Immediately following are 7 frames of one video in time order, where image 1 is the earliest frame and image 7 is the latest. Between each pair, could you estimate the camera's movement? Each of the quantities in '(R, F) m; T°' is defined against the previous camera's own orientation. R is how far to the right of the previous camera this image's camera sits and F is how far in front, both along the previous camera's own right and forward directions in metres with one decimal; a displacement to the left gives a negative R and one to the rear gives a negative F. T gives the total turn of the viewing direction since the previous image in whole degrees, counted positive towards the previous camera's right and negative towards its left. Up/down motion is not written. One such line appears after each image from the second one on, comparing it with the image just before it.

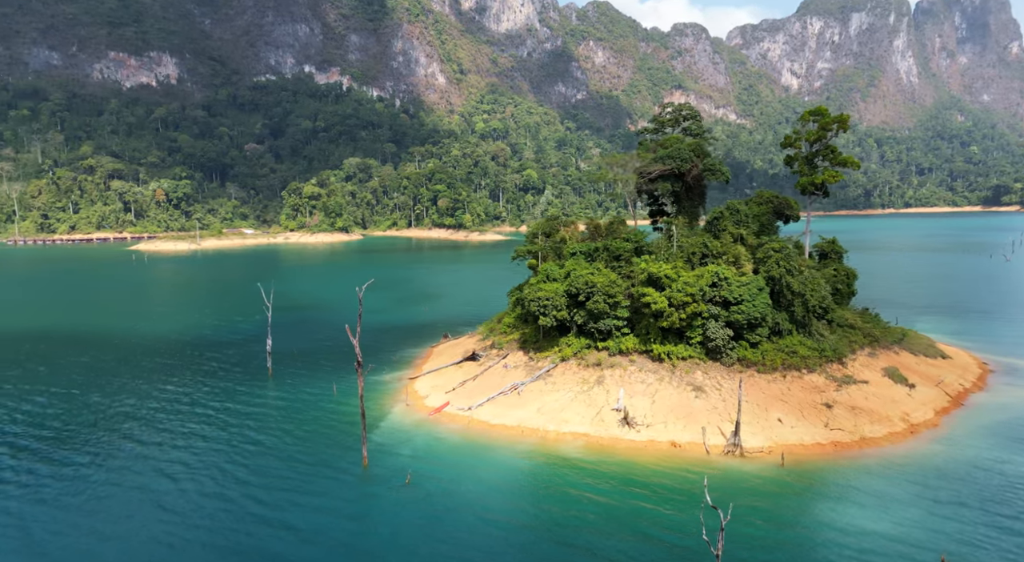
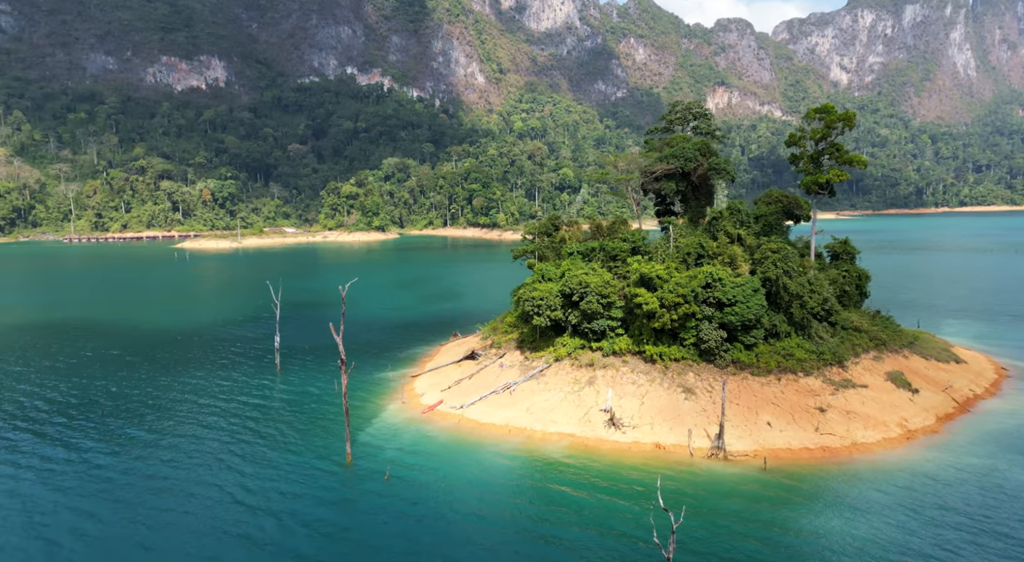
(+2.9, -0.3) m; -4°
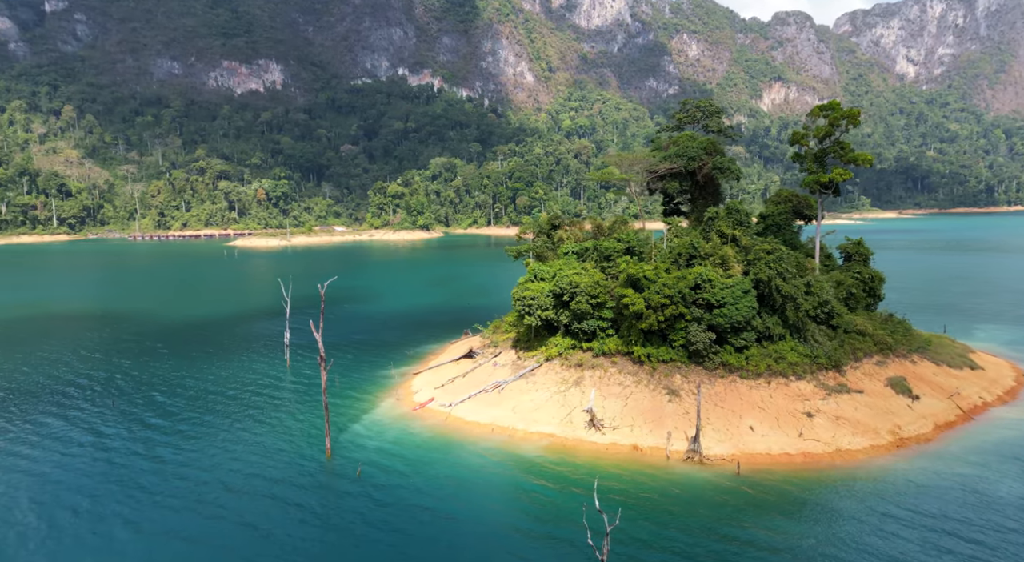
(+3.8, -0.3) m; -5°
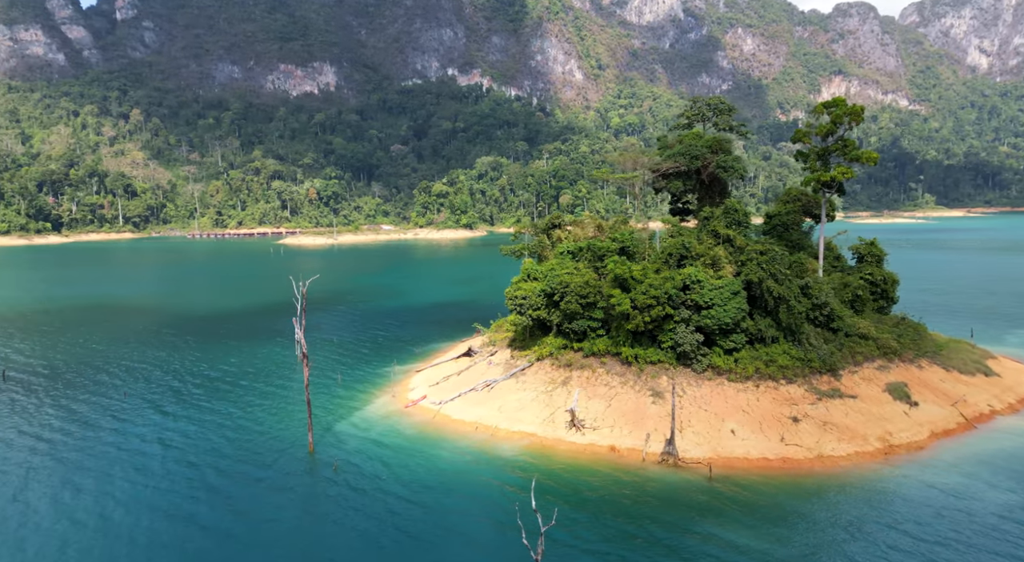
(+3.8, -0.2) m; -4°
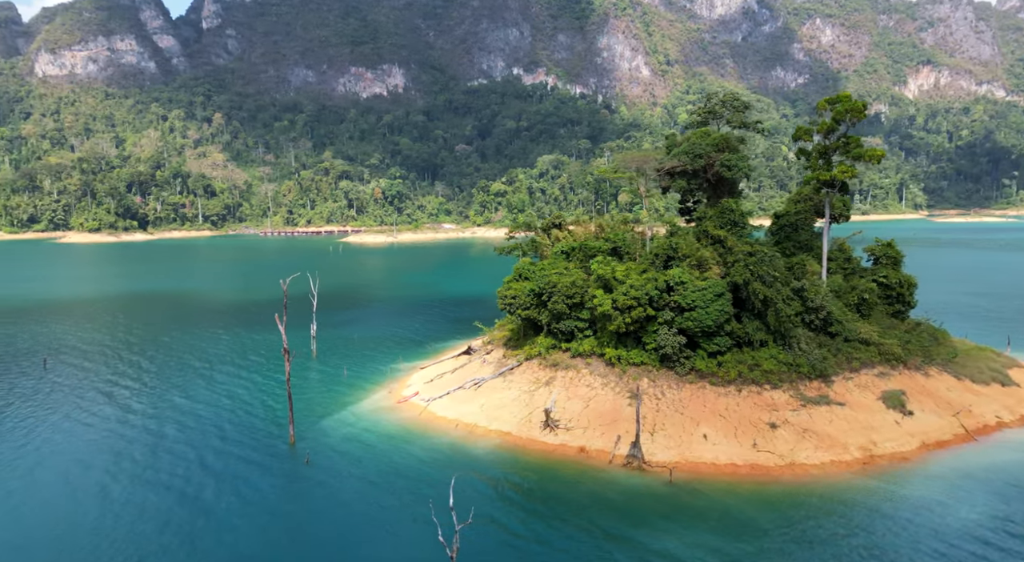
(+5.0, -0.2) m; -6°
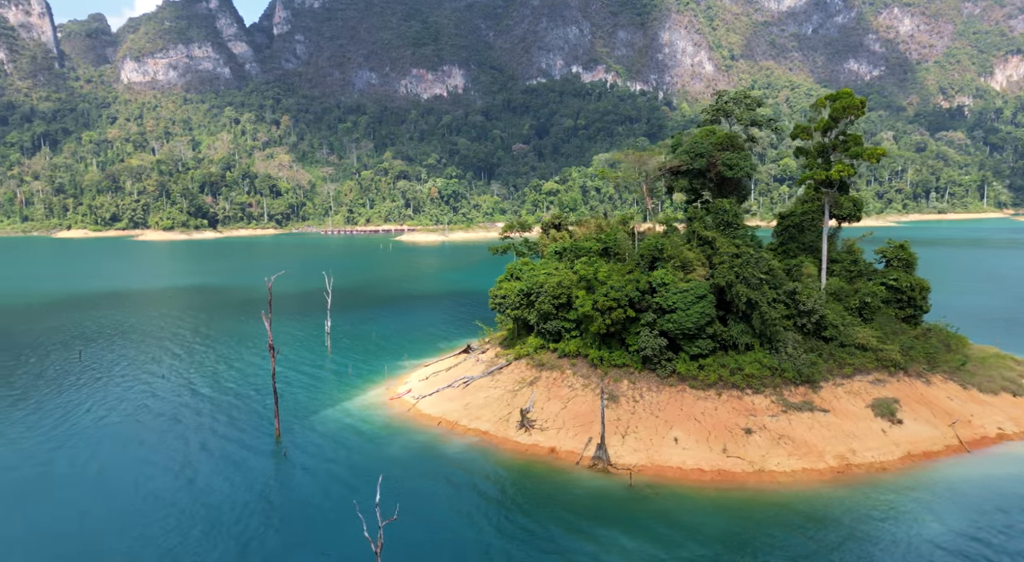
(+4.6, -0.1) m; -5°
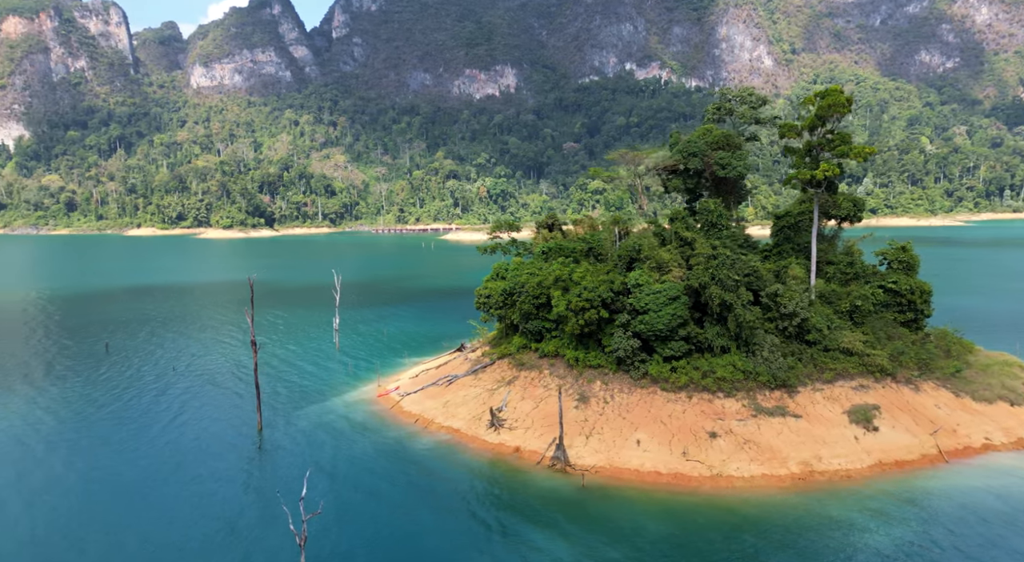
(+4.6, -0.1) m; -5°
